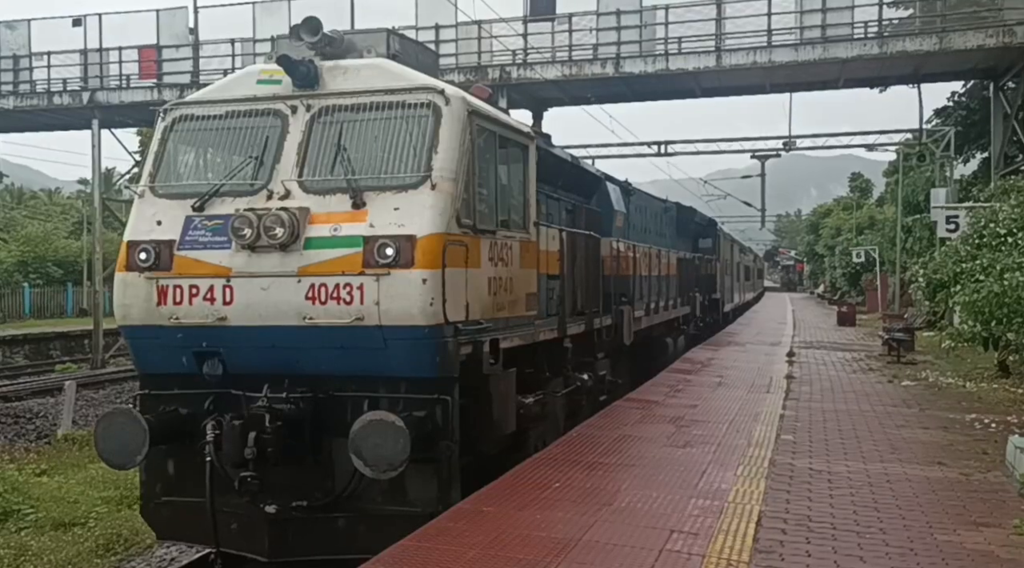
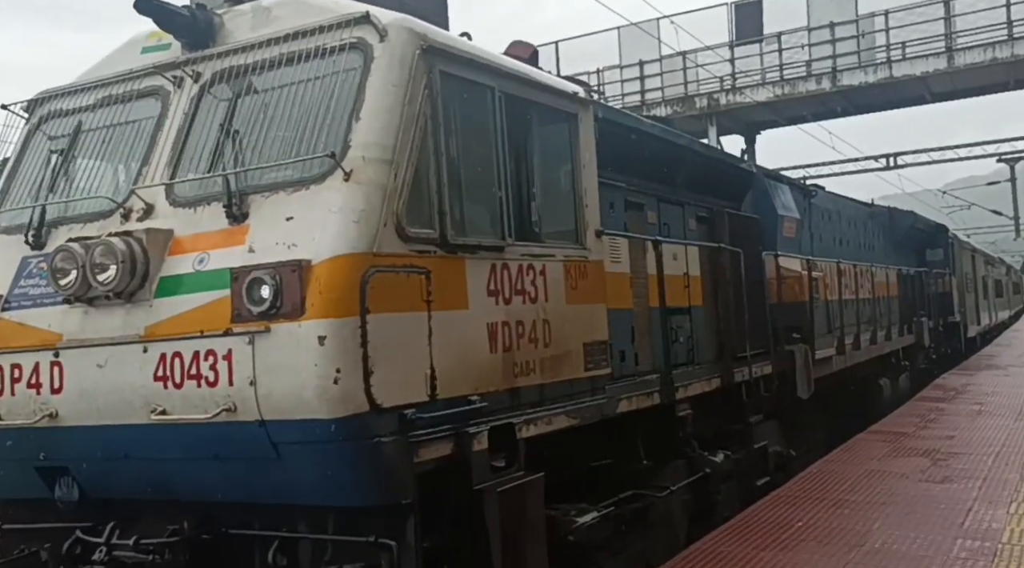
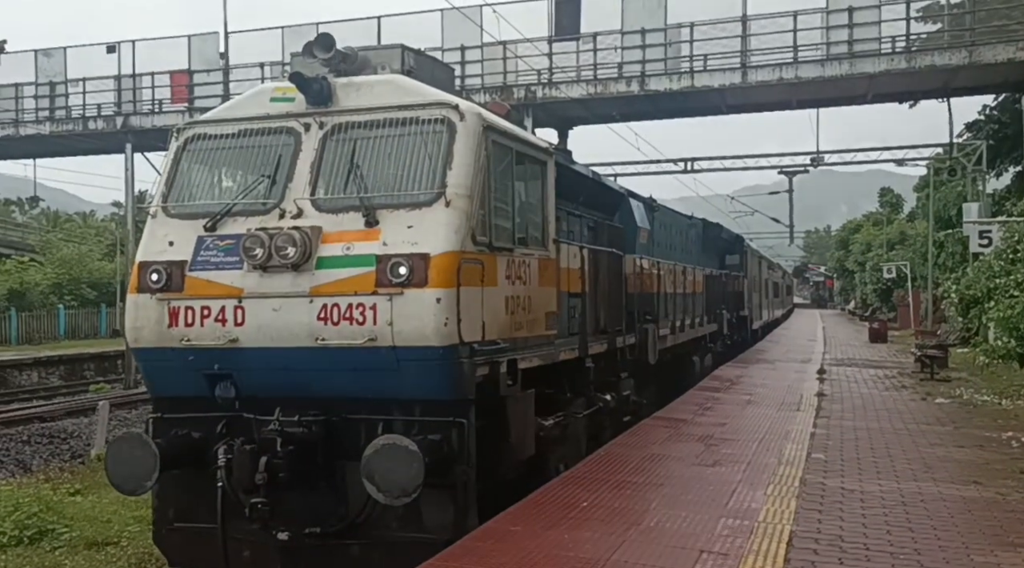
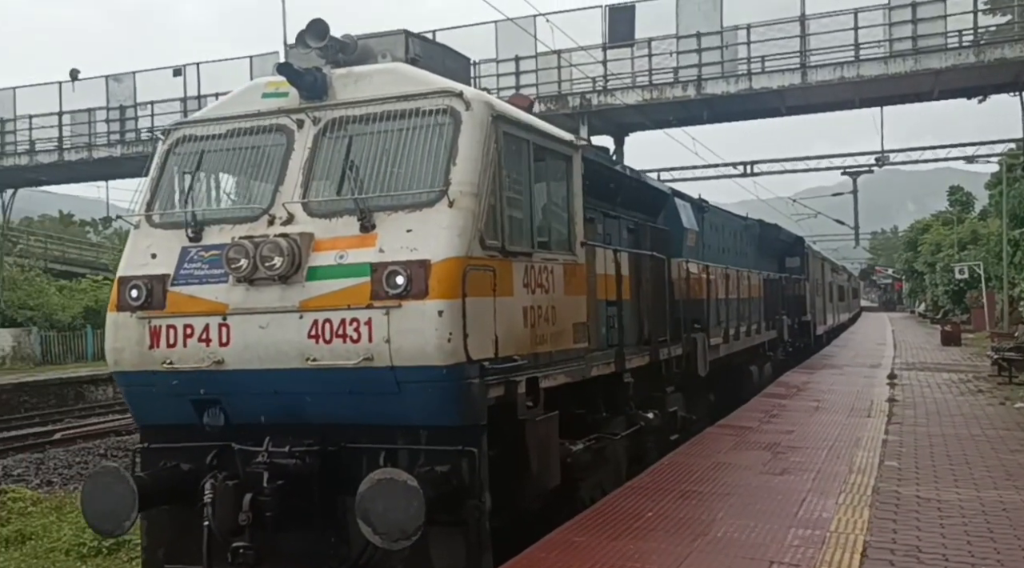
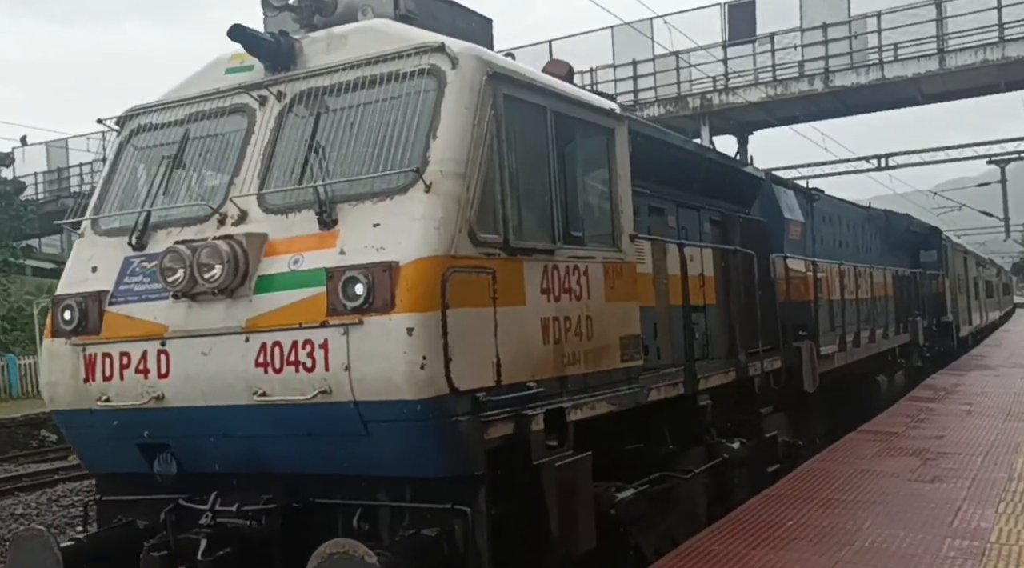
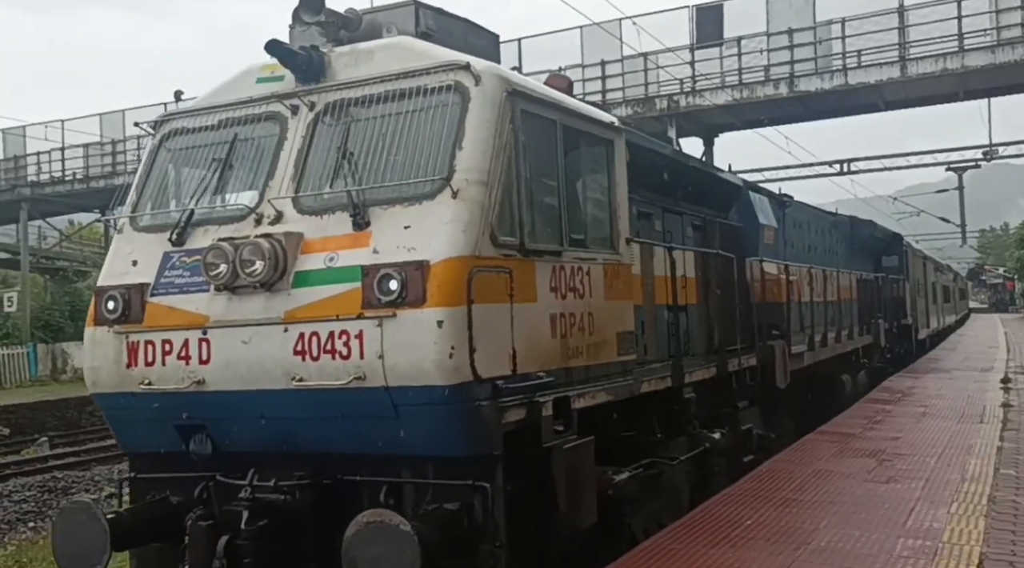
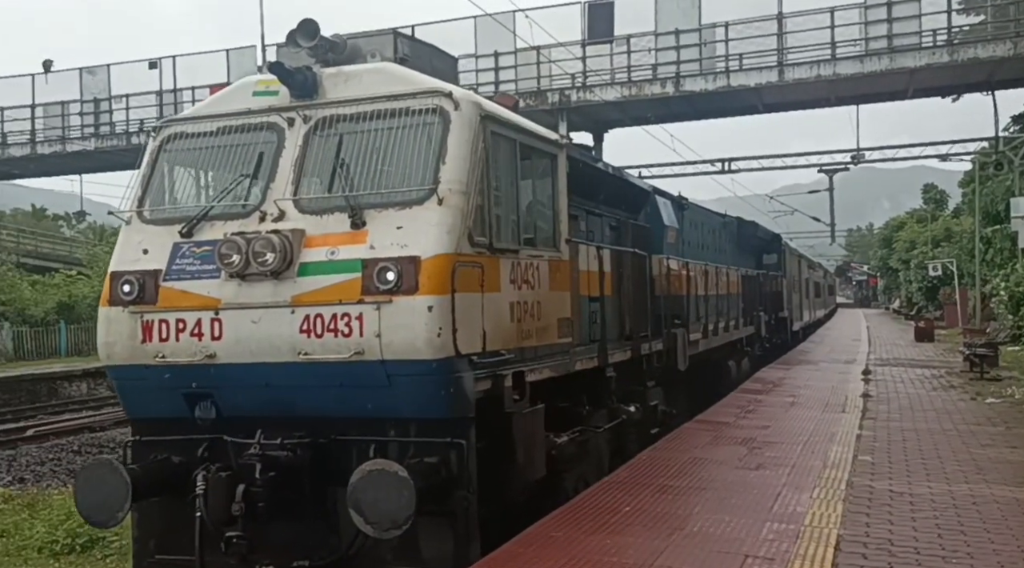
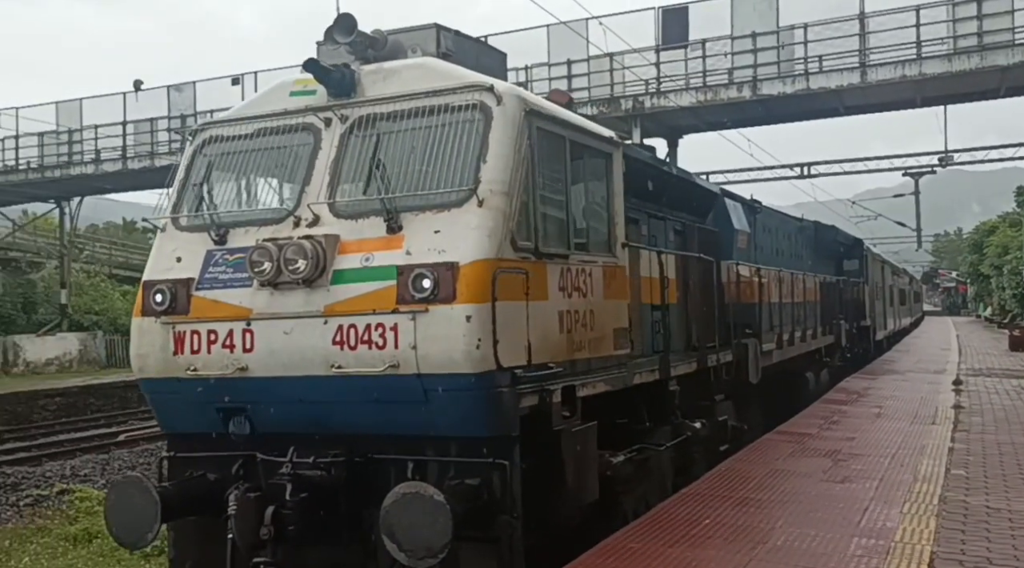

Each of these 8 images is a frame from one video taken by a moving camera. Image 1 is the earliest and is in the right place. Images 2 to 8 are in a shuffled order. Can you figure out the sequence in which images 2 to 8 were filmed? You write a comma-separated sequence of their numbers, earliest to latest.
3, 7, 4, 8, 6, 5, 2
